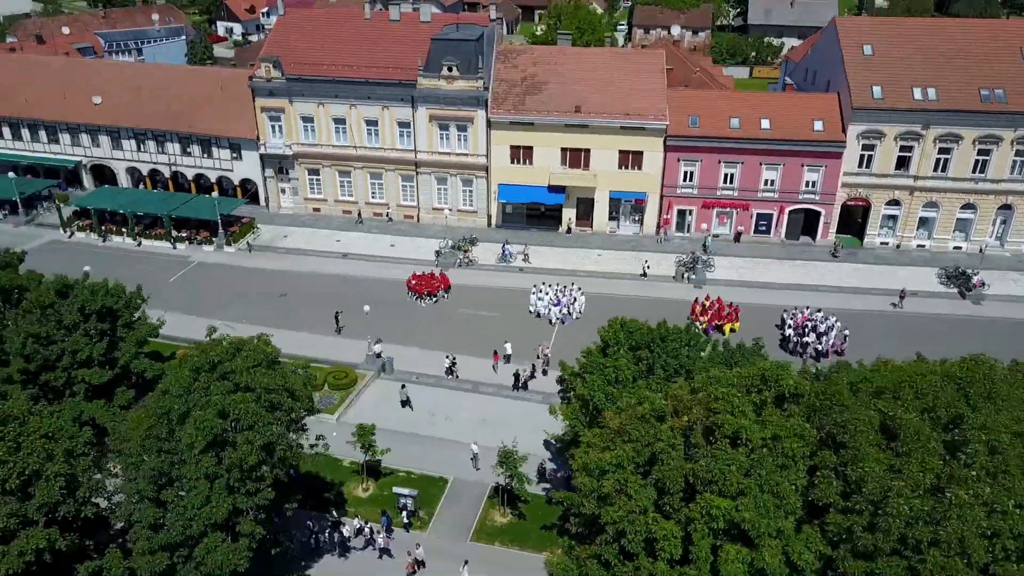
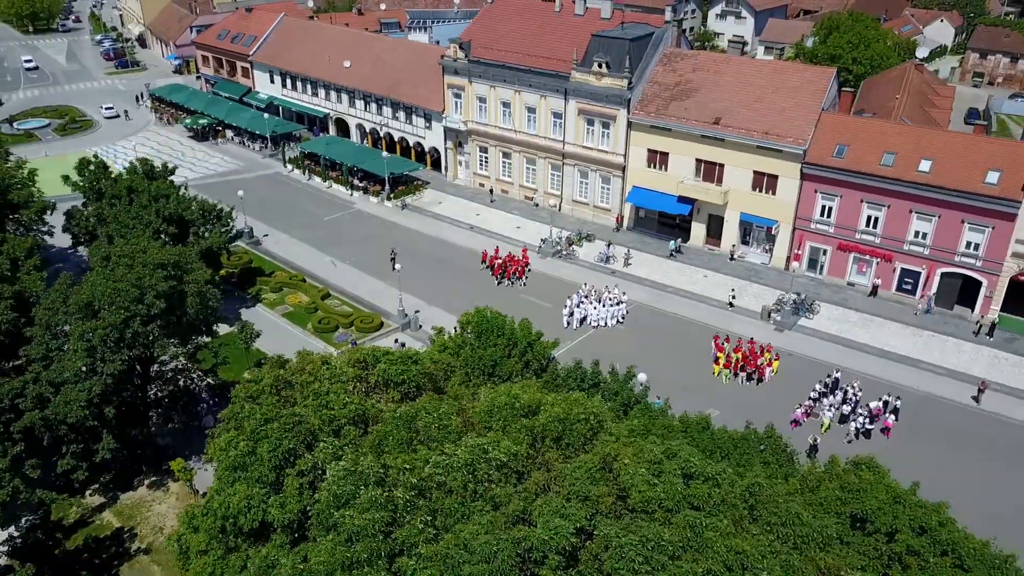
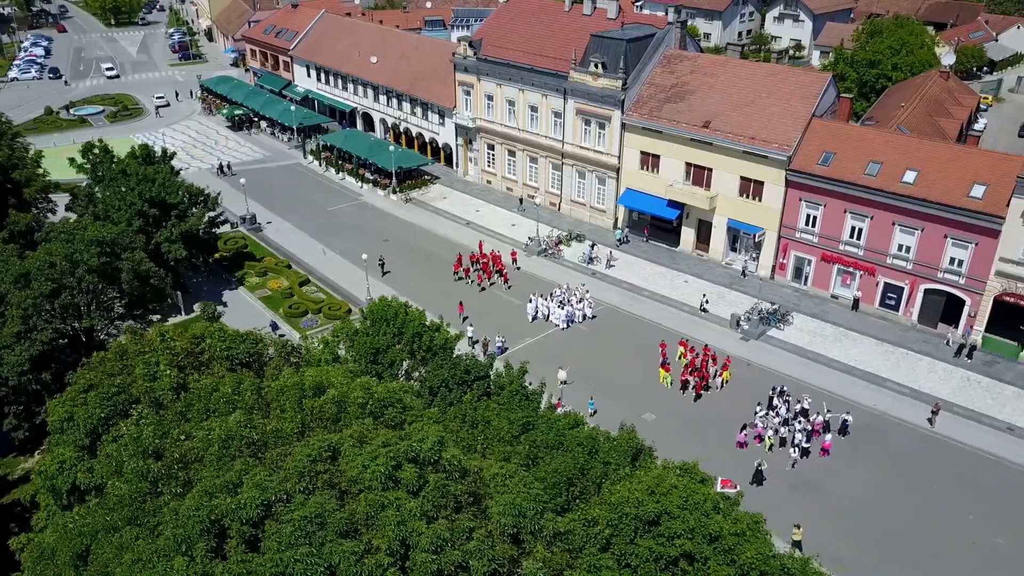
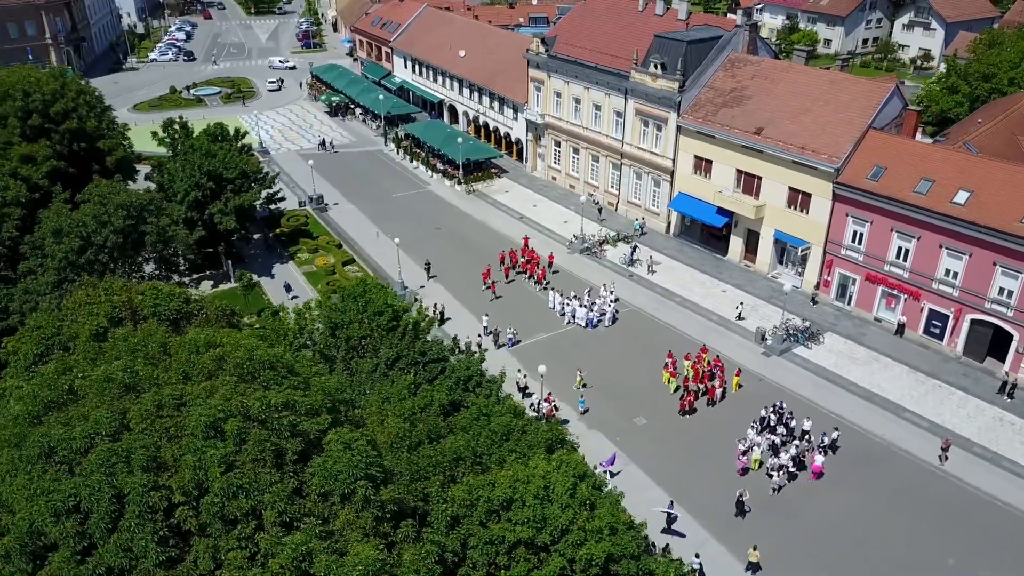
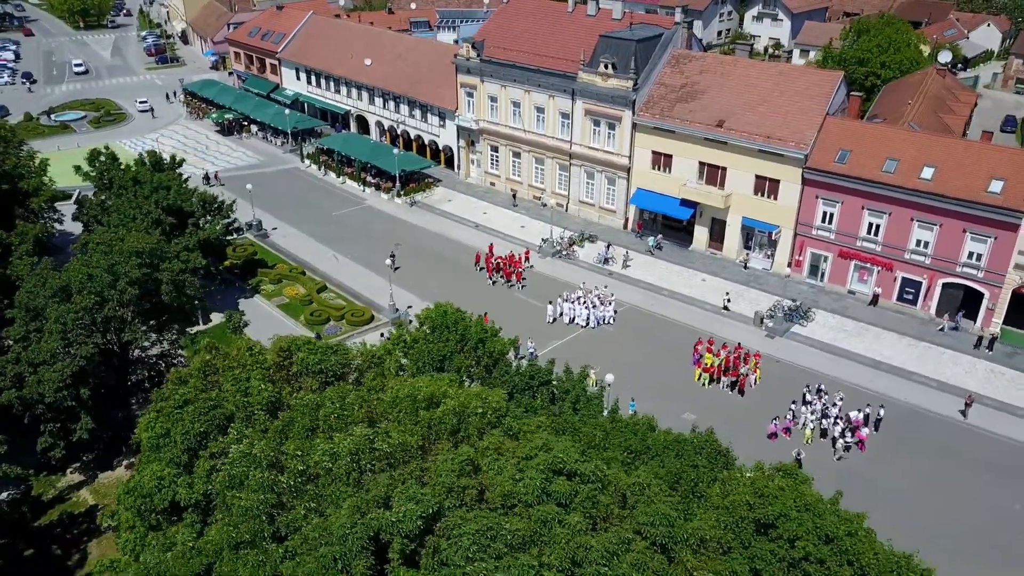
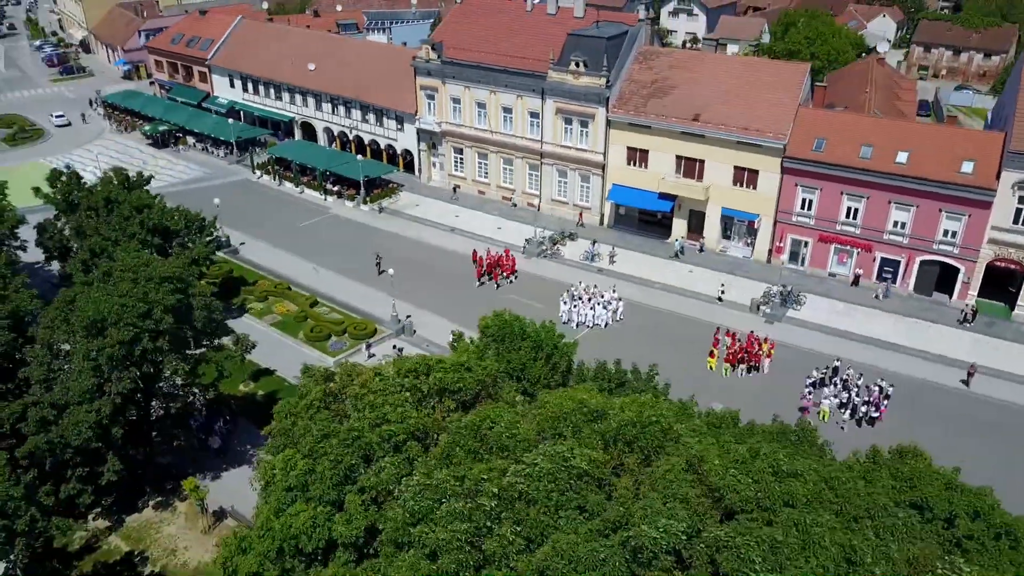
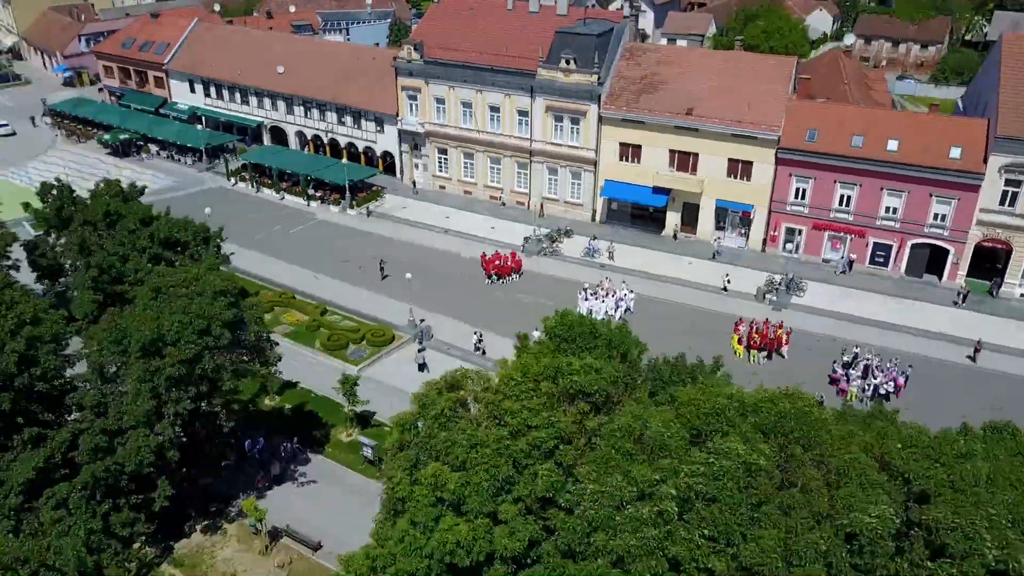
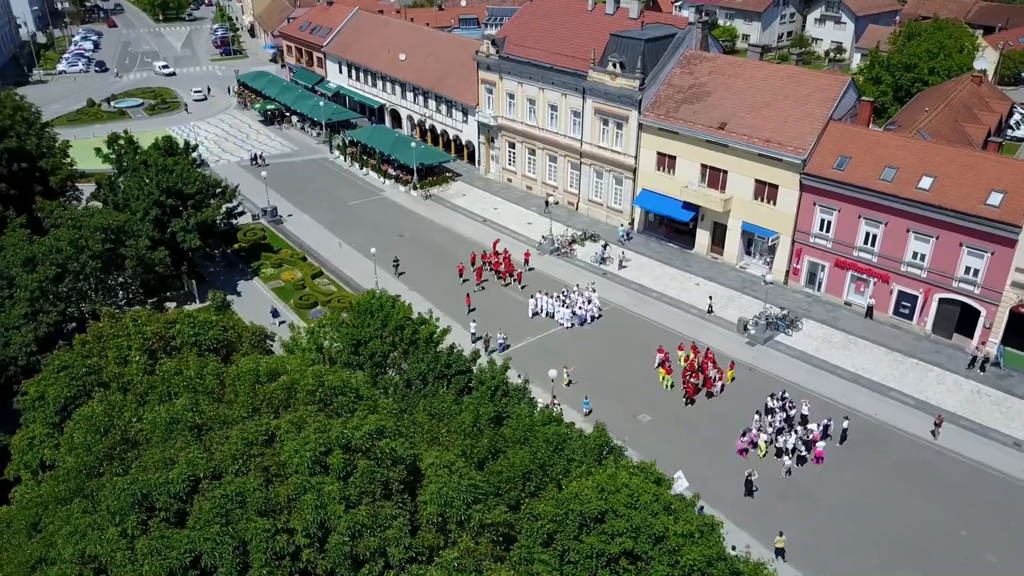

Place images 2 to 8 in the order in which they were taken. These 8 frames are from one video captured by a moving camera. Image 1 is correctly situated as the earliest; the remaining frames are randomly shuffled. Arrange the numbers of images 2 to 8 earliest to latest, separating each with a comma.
7, 6, 2, 5, 3, 8, 4
